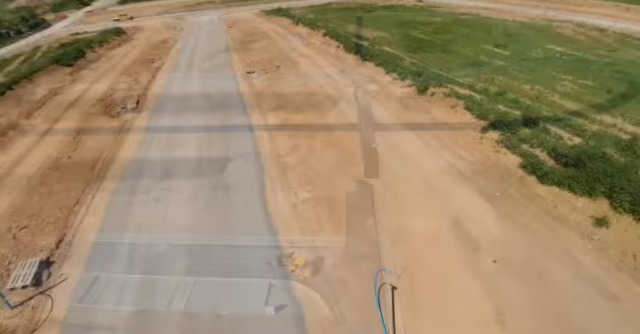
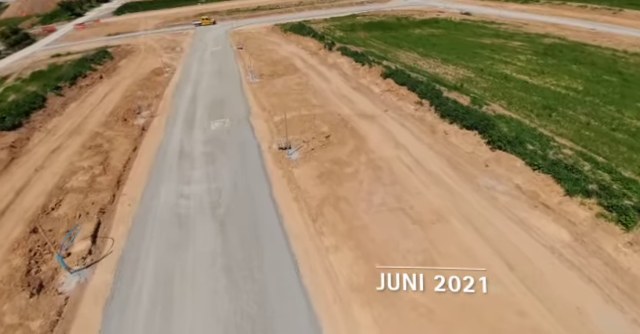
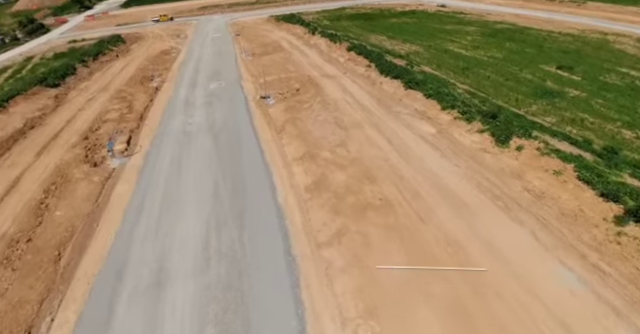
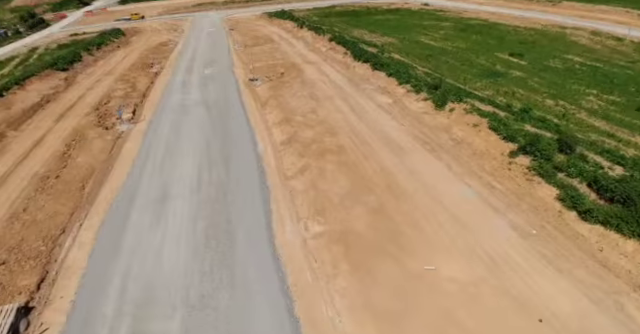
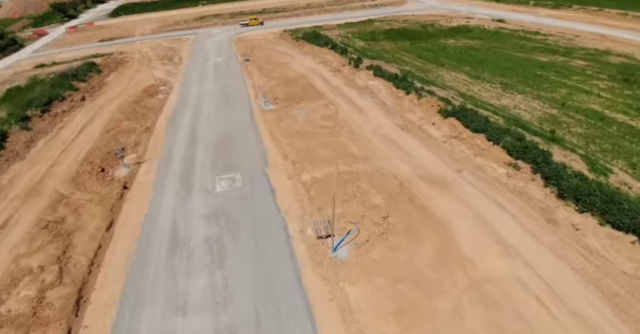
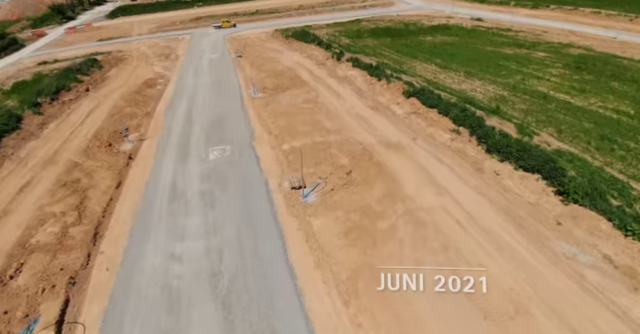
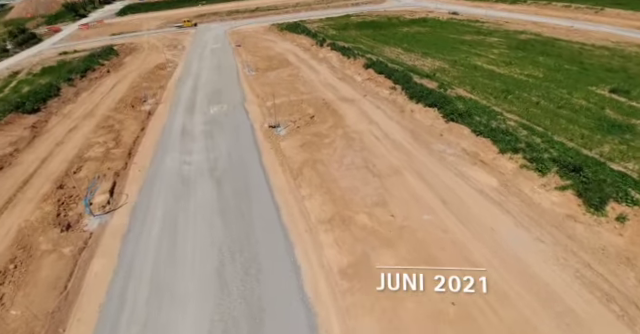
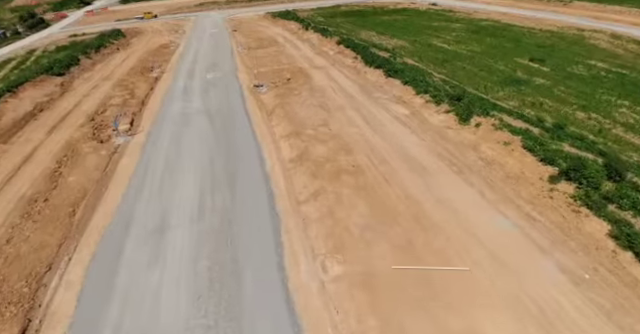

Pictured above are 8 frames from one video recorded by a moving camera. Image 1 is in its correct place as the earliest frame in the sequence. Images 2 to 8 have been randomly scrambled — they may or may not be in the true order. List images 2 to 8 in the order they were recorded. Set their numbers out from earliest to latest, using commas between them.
4, 8, 3, 7, 2, 6, 5
